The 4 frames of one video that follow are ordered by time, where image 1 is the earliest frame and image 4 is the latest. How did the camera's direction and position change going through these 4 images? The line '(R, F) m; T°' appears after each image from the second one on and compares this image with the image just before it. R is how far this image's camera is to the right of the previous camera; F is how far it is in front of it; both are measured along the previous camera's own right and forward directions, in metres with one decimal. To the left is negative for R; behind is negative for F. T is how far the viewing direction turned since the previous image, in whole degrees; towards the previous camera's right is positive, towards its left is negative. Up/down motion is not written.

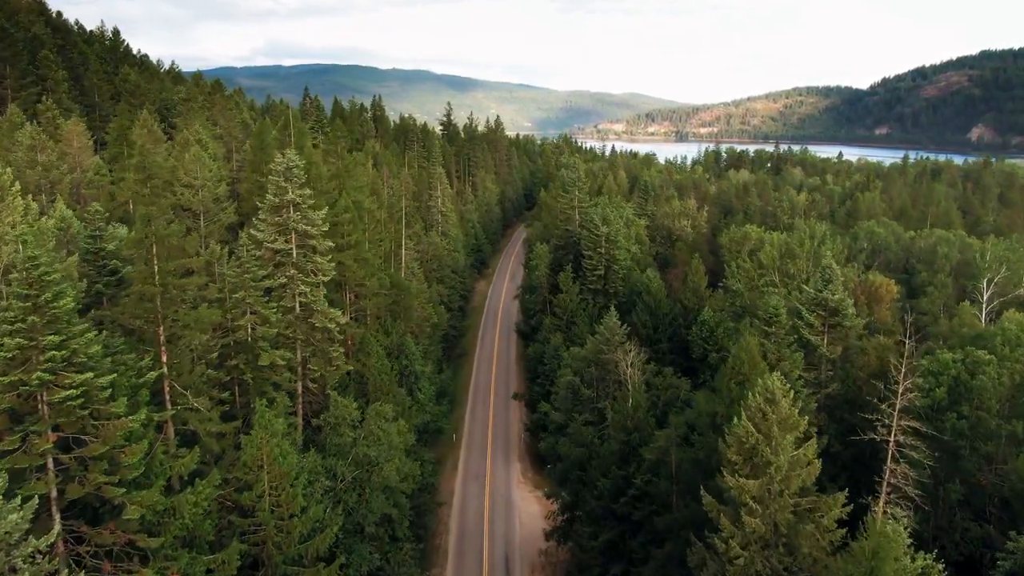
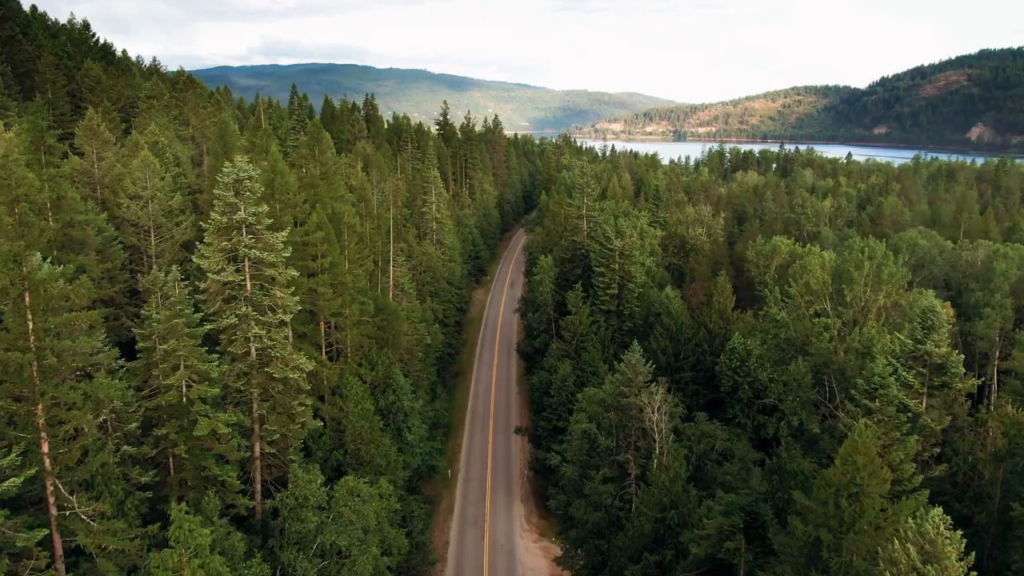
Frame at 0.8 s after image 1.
(-0.4, +7.2) m; 0°
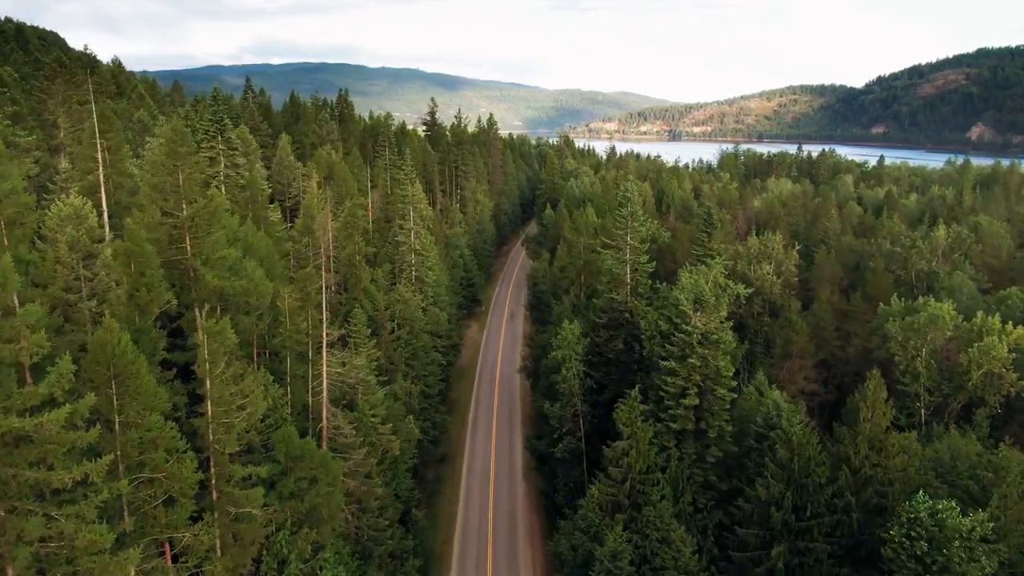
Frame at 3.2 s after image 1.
(-1.0, +21.8) m; +1°
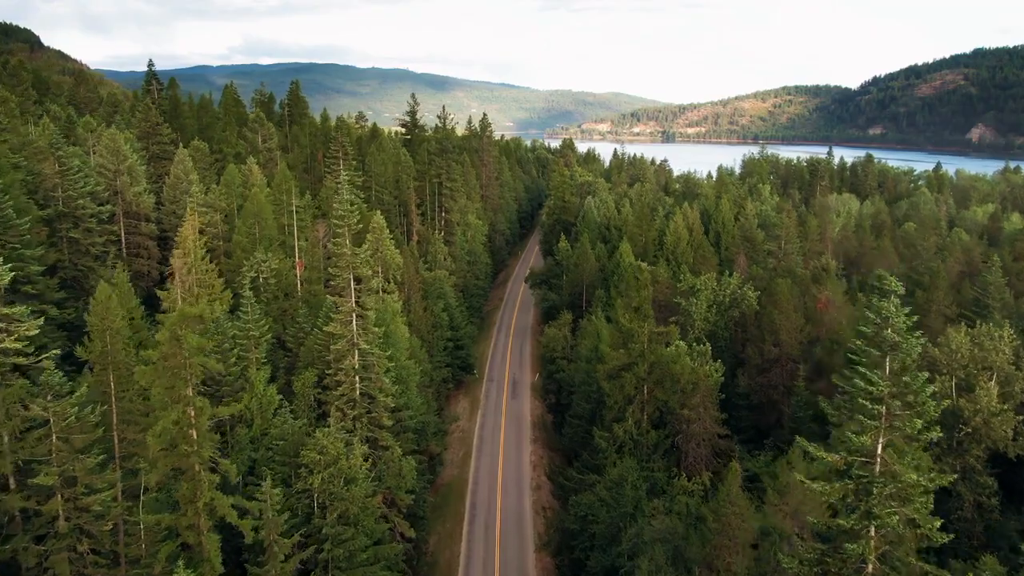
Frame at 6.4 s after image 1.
(-1.3, +28.9) m; +1°
